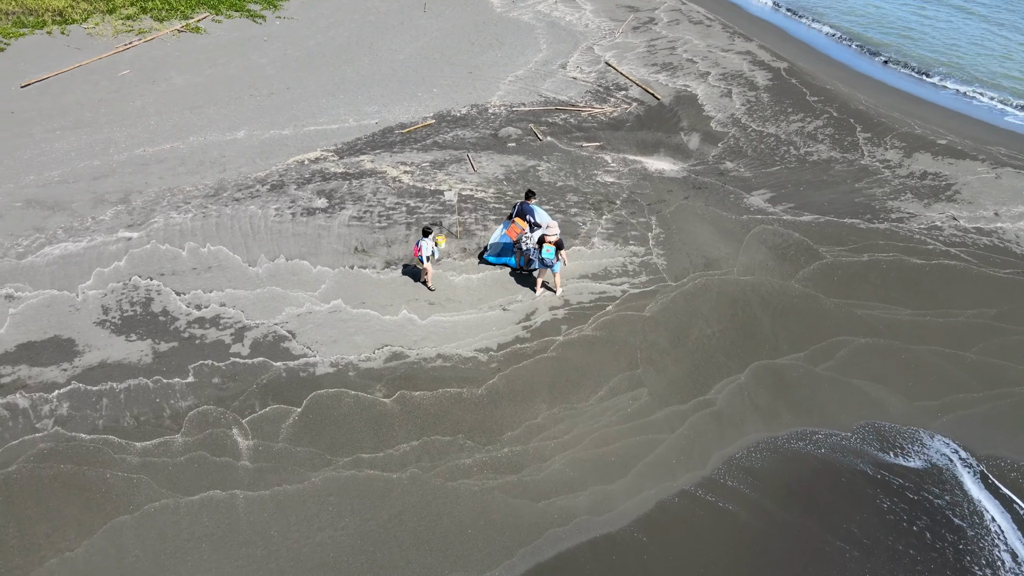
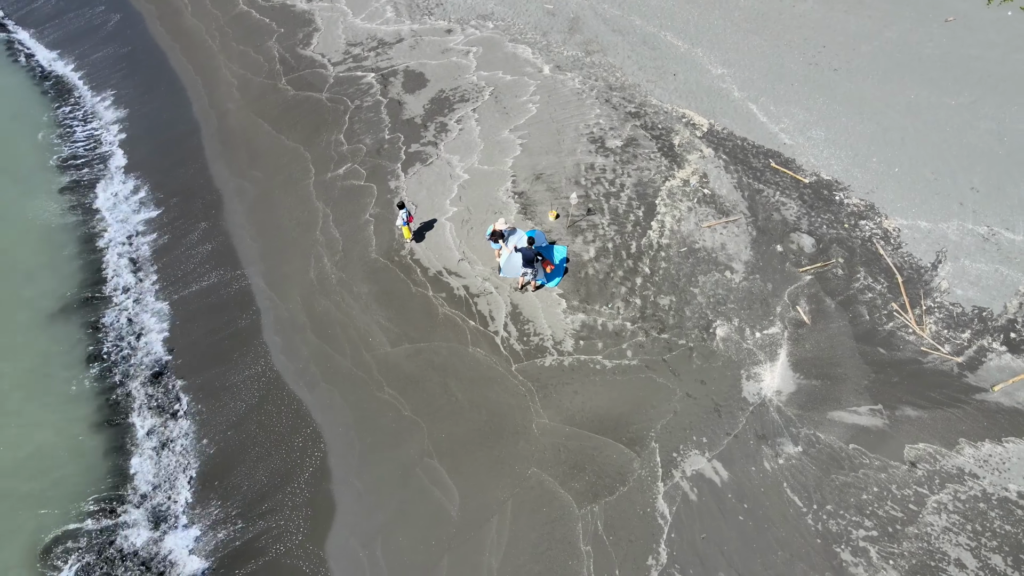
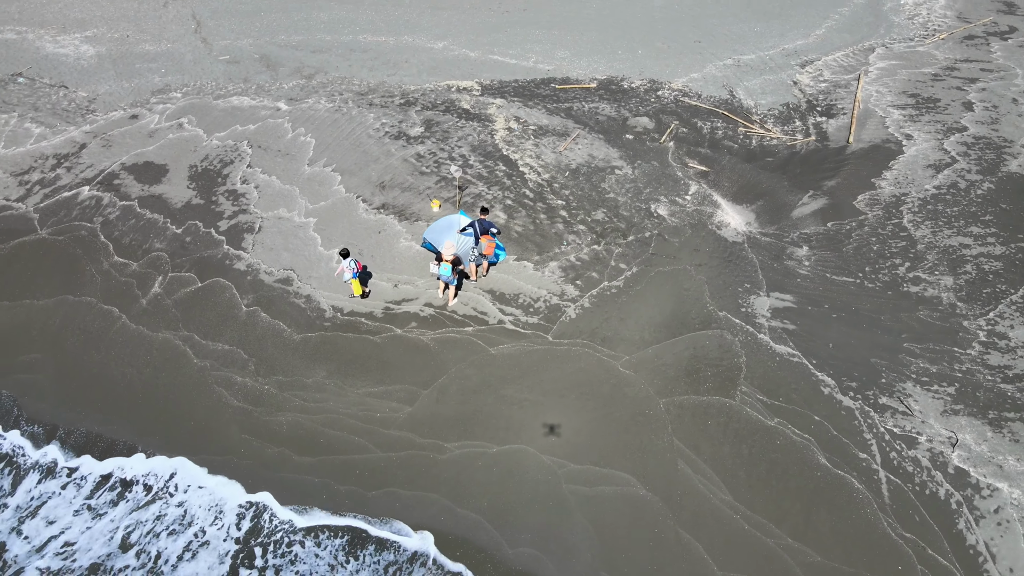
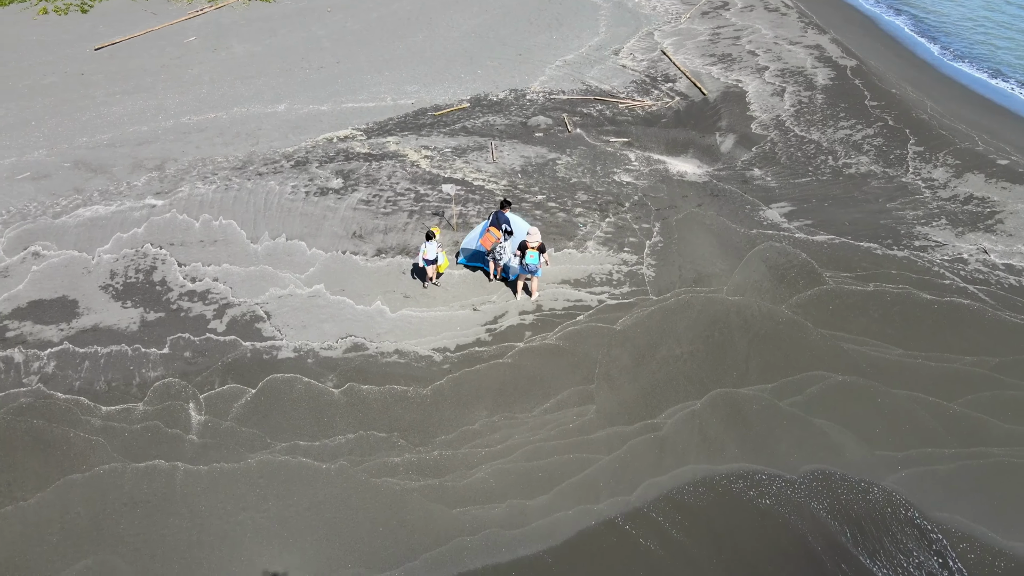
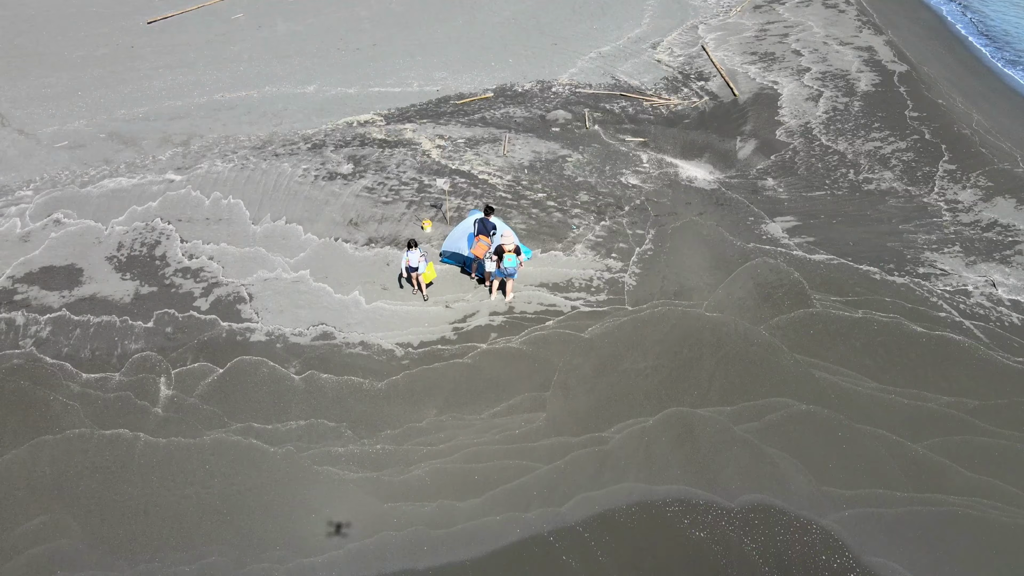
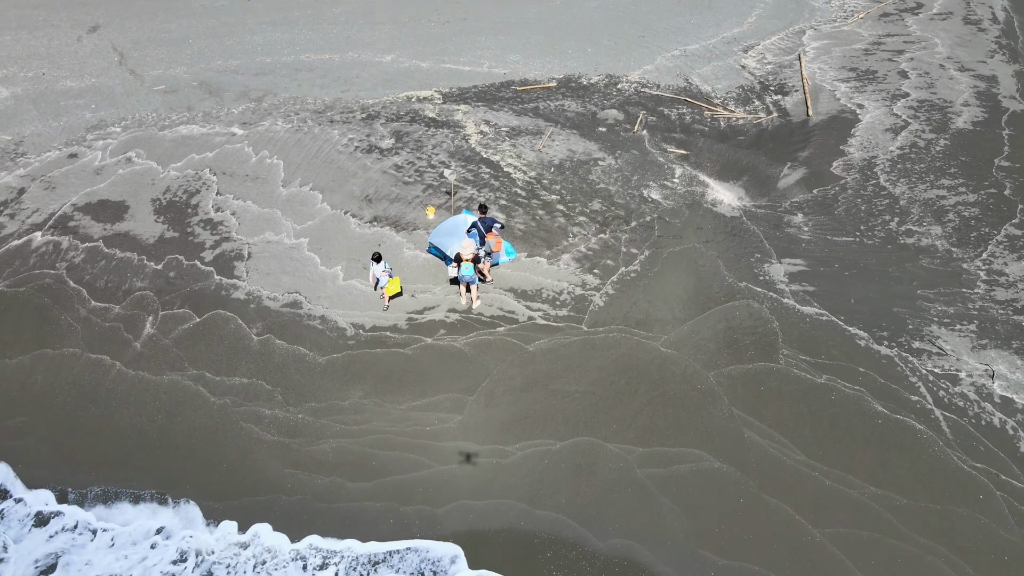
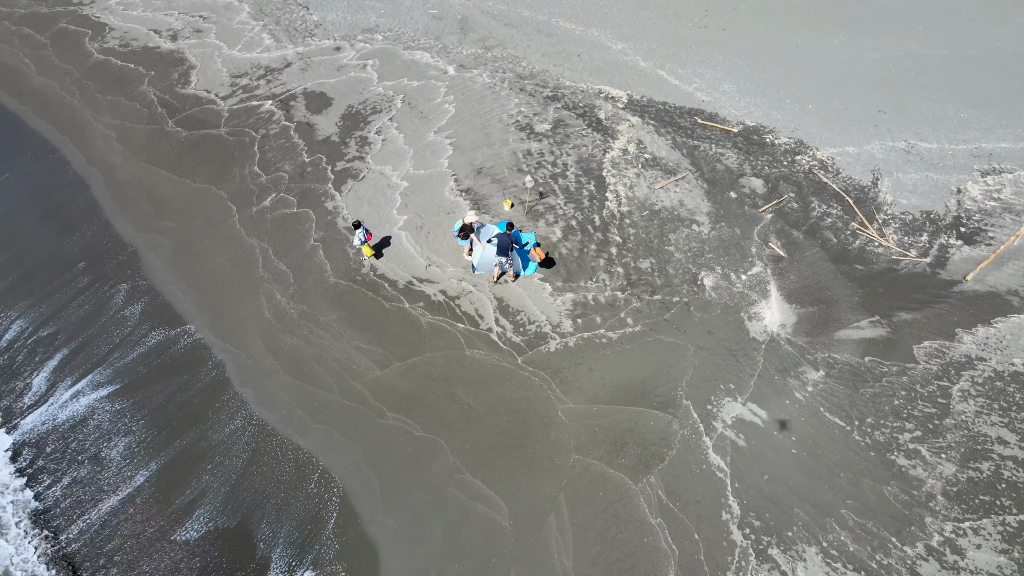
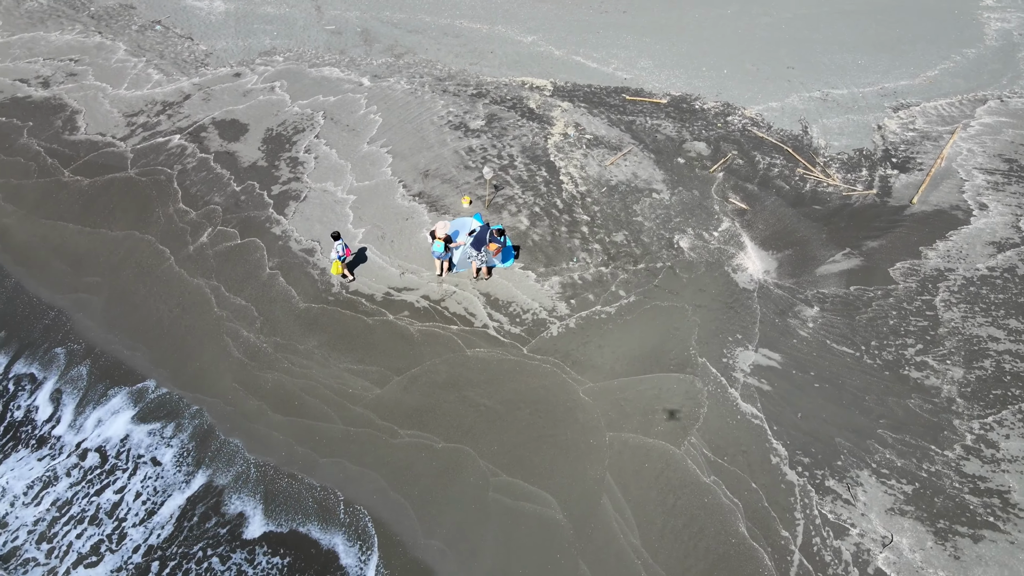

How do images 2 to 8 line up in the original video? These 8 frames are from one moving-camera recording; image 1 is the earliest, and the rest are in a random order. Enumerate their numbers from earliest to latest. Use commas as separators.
4, 5, 6, 3, 8, 7, 2
